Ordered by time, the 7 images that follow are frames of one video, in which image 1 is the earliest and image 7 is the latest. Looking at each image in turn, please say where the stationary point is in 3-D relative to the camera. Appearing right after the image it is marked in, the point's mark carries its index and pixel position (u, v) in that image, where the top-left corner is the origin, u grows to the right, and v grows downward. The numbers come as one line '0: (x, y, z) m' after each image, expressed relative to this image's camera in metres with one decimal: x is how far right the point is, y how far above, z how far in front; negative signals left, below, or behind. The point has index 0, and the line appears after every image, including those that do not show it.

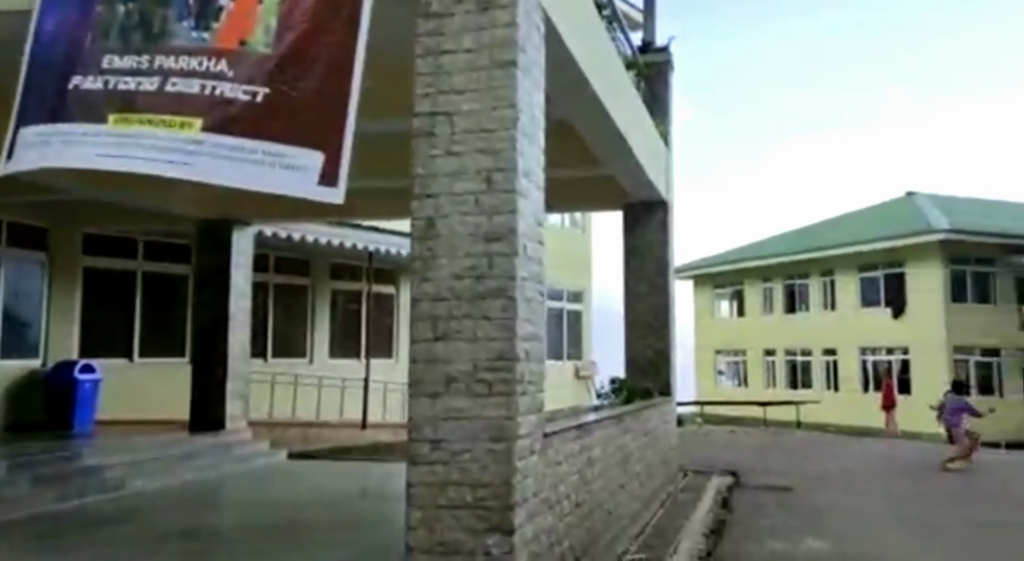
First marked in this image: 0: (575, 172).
0: (+0.7, +1.2, +9.8) m
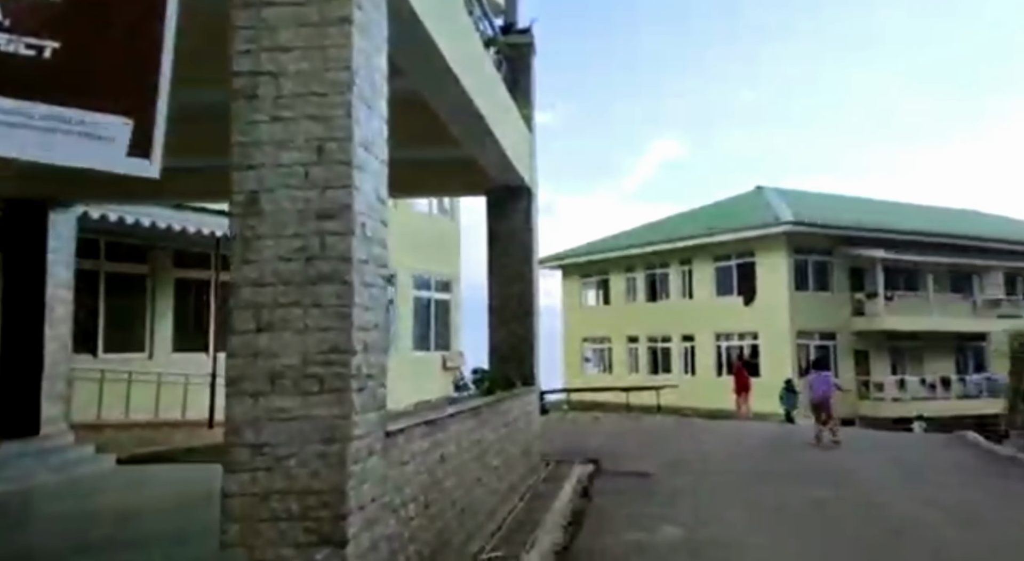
0: (-0.9, +1.4, +9.4) m
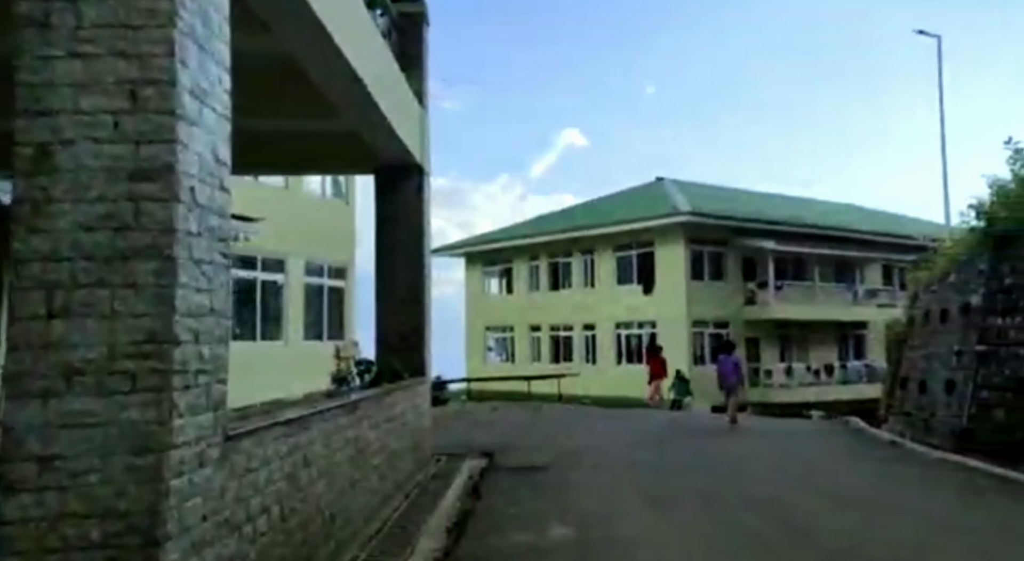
0: (-2.0, +1.5, +8.7) m
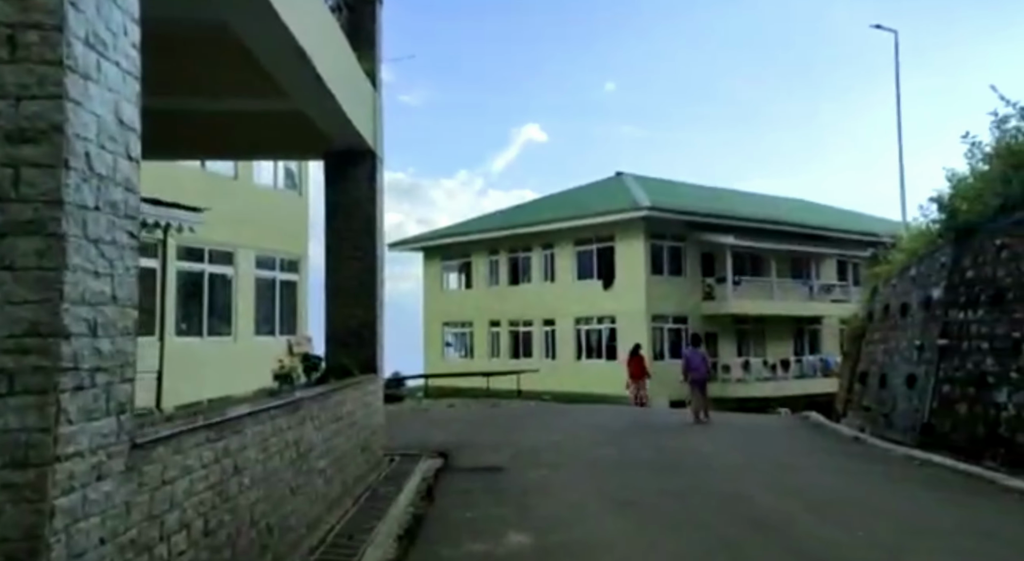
0: (-2.4, +1.6, +8.2) m
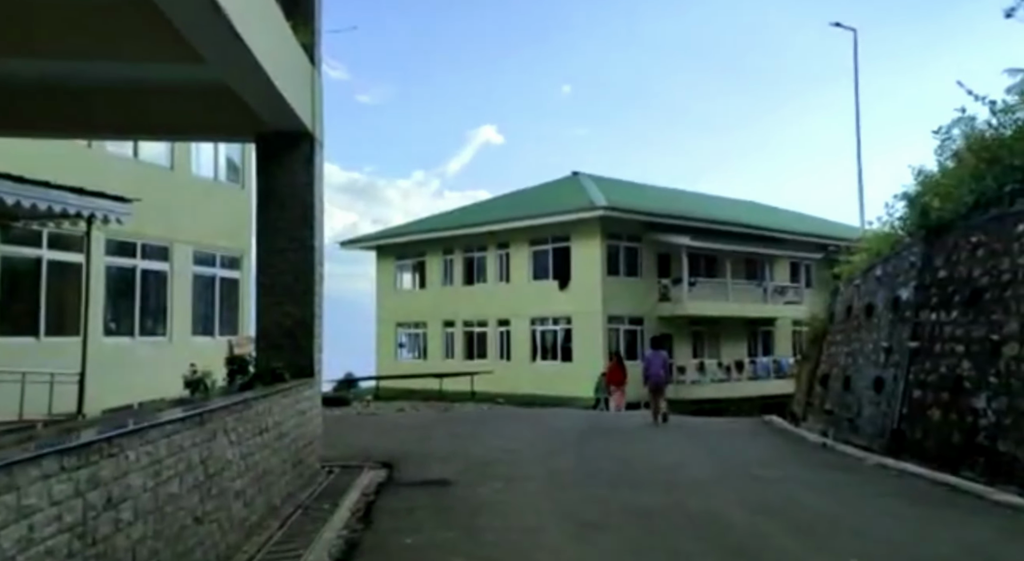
0: (-2.8, +1.7, +7.3) m
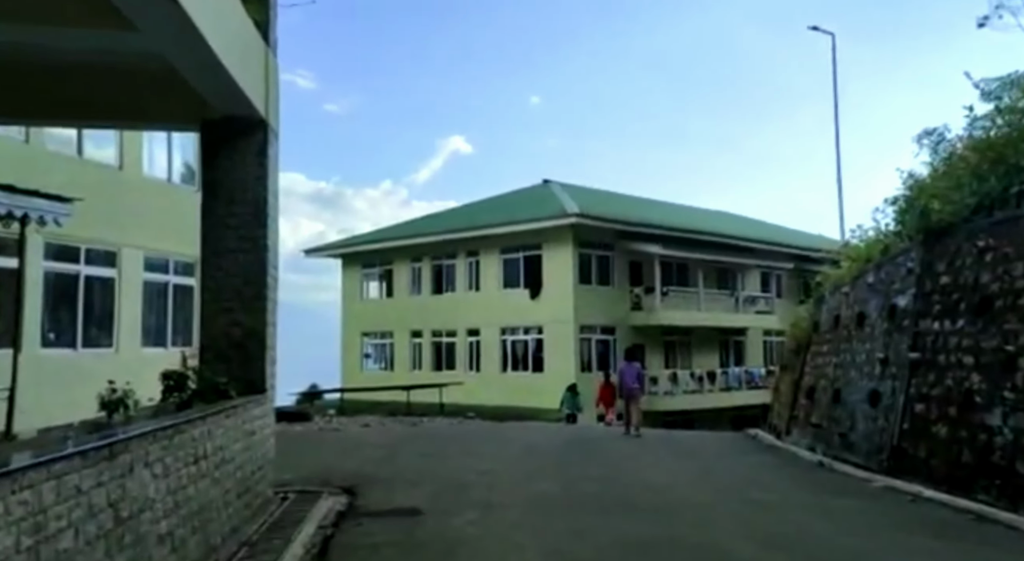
0: (-3.0, +1.6, +6.4) m
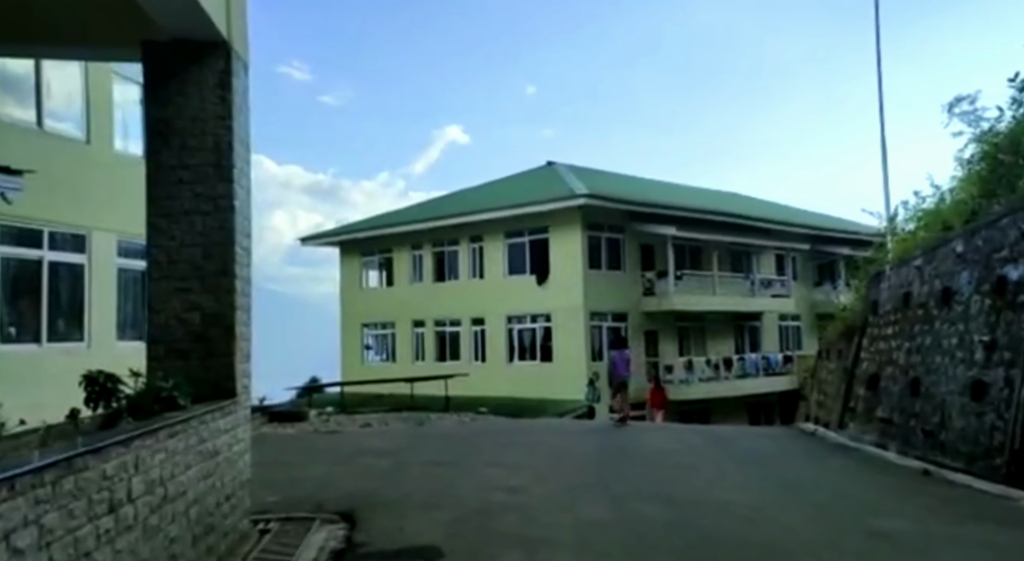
0: (-2.7, +1.8, +4.5) m
